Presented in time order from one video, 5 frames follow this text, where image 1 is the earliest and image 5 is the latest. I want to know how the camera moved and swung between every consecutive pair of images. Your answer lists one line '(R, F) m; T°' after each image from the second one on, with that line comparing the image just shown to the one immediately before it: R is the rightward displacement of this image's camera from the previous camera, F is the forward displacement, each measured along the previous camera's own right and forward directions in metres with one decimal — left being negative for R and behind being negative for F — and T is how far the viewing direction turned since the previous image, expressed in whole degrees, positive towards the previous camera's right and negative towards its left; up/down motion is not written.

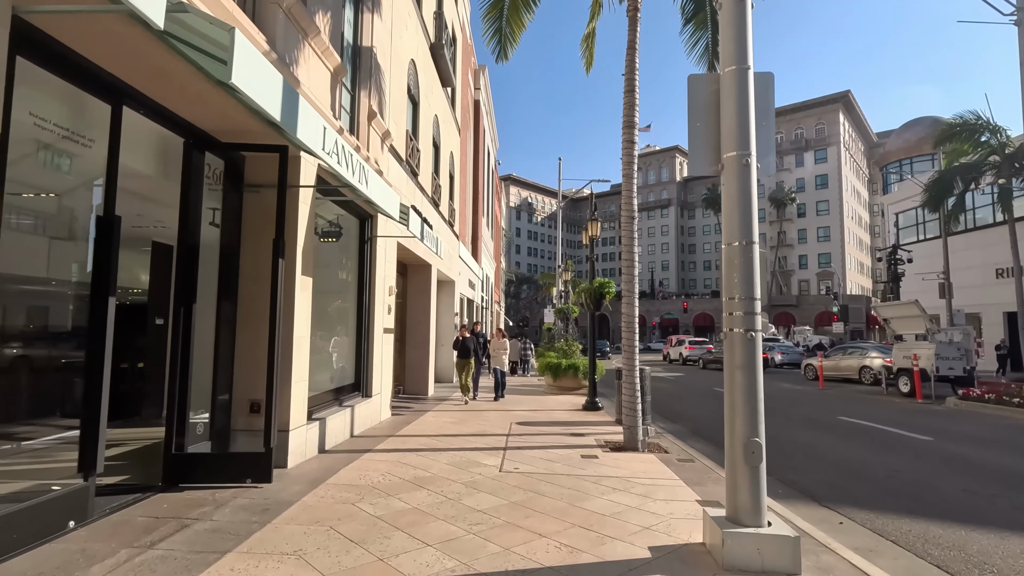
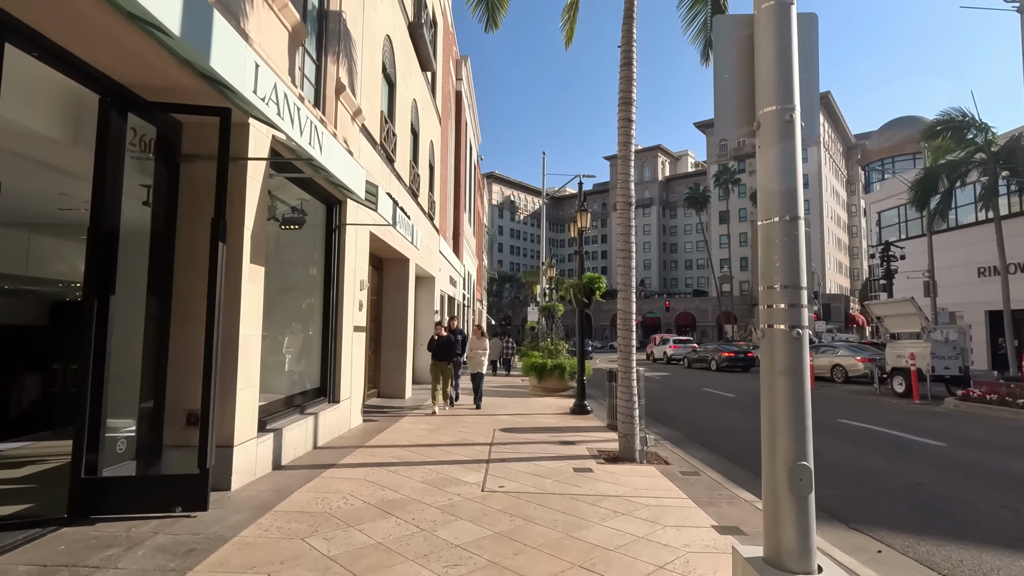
(0.0, +0.9) m; +2°
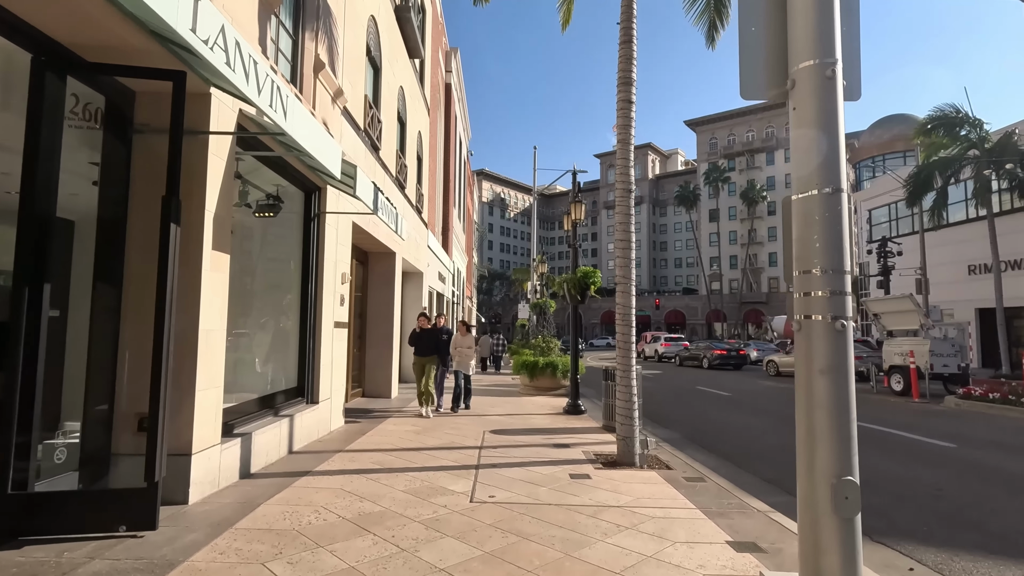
(0.0, +0.6) m; +1°
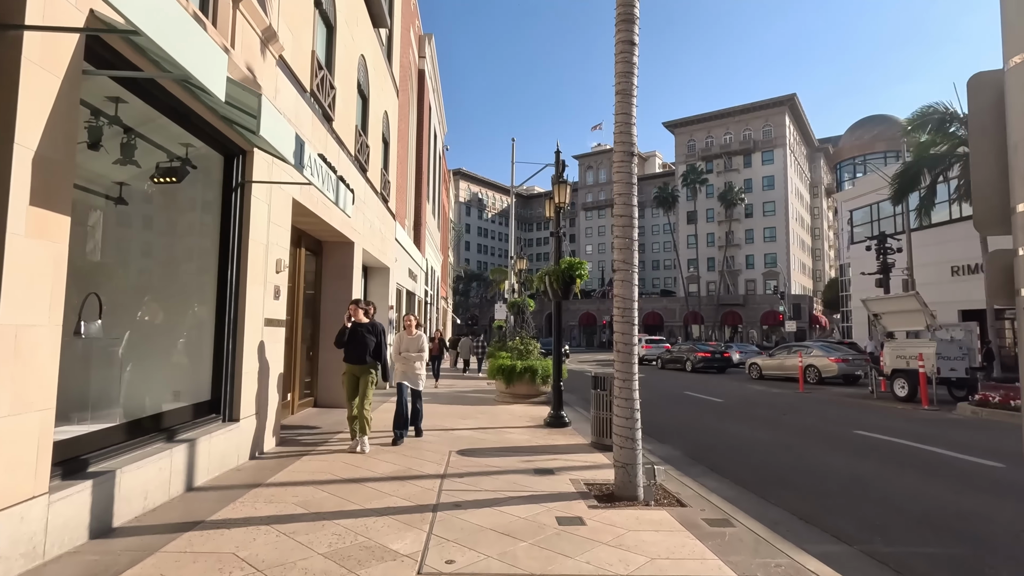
(+0.1, +1.6) m; +2°
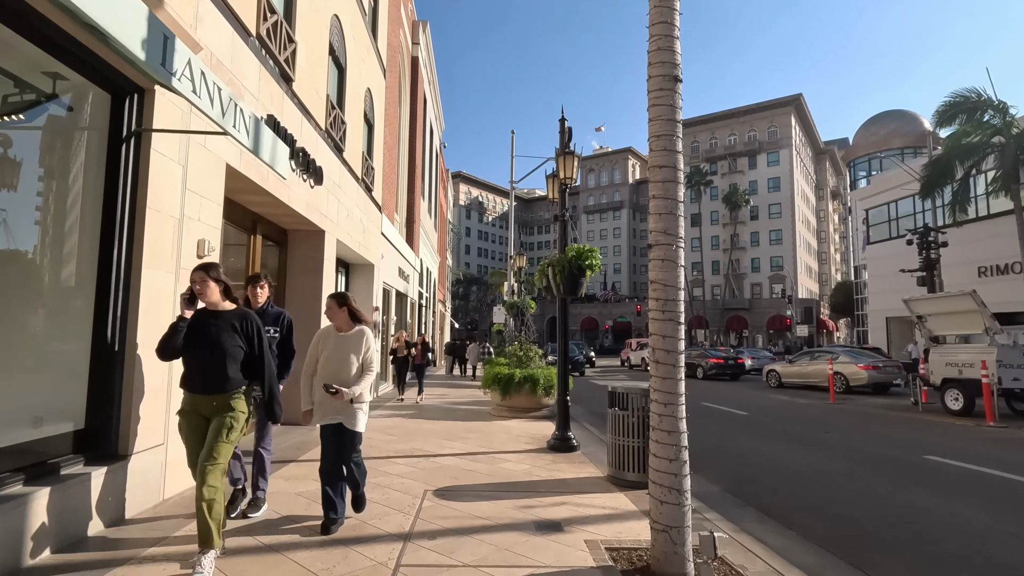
(+0.1, +1.9) m; 0°
